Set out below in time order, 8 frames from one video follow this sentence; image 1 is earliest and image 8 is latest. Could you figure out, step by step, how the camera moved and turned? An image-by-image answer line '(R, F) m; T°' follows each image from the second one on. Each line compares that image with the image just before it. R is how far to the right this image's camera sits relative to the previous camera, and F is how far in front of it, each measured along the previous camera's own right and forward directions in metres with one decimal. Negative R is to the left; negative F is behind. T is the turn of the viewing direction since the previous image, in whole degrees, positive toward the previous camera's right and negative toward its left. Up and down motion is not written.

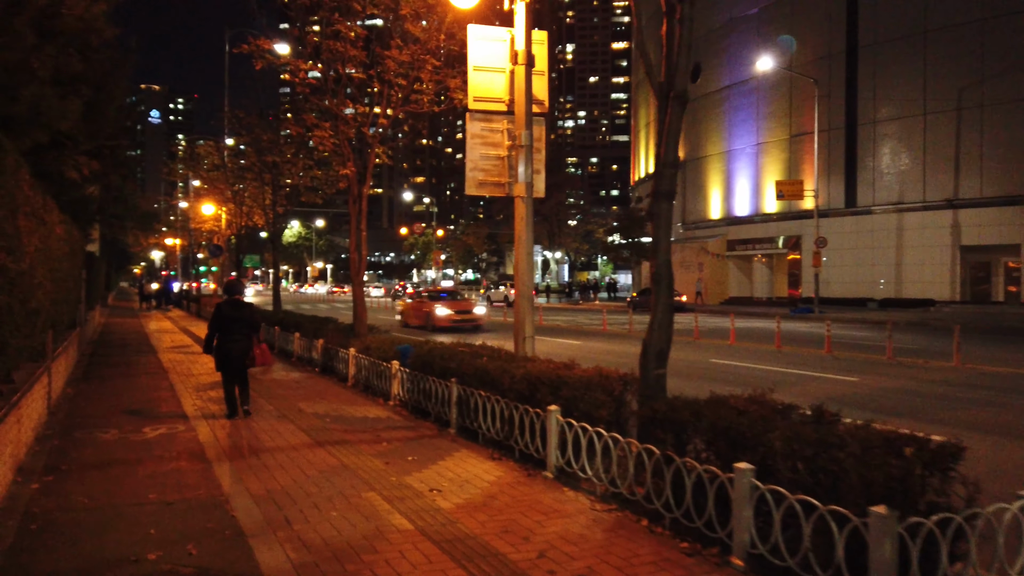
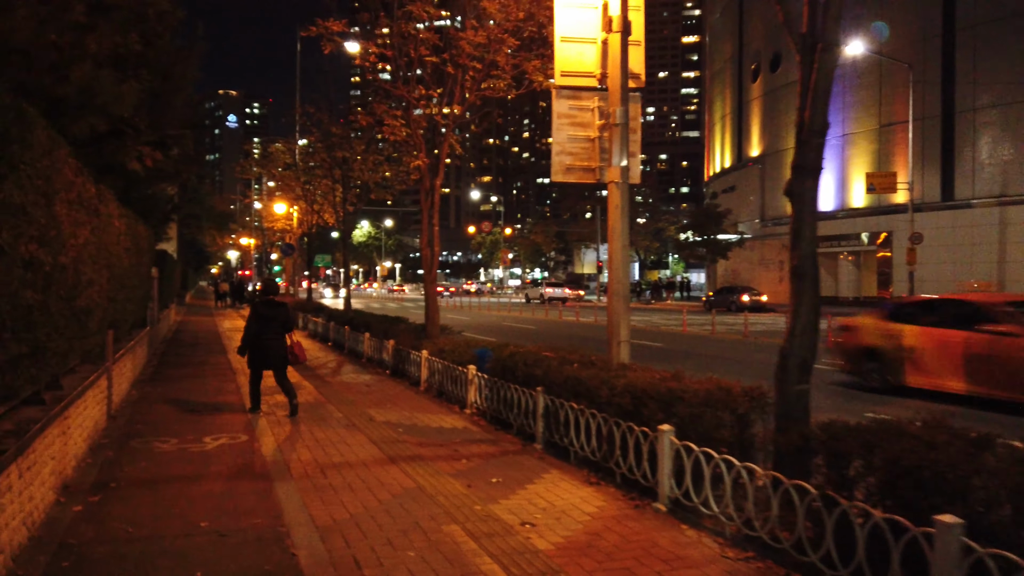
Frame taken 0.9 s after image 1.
(-0.3, +1.2) m; -5°
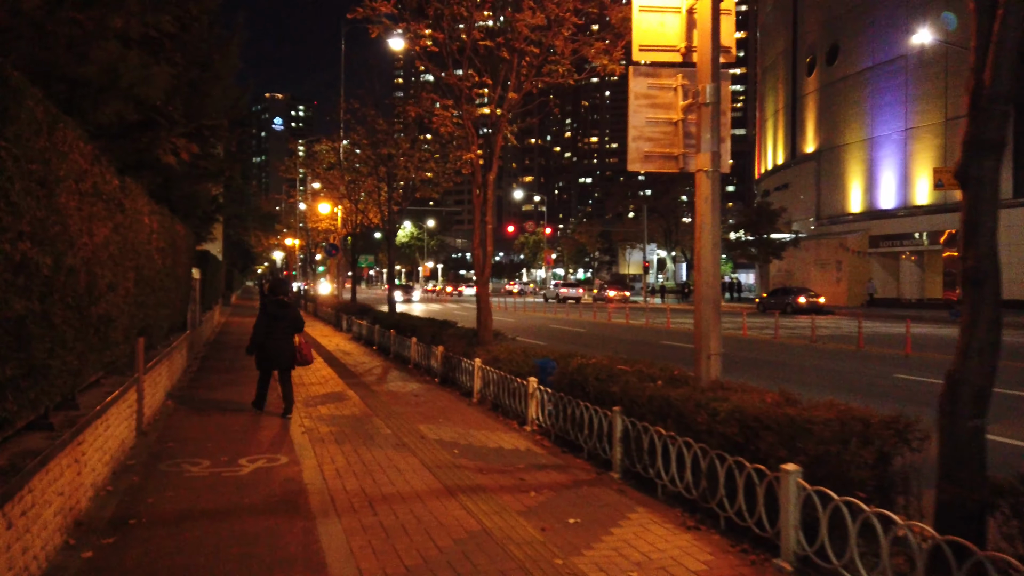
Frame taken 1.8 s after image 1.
(-0.3, +1.1) m; -3°
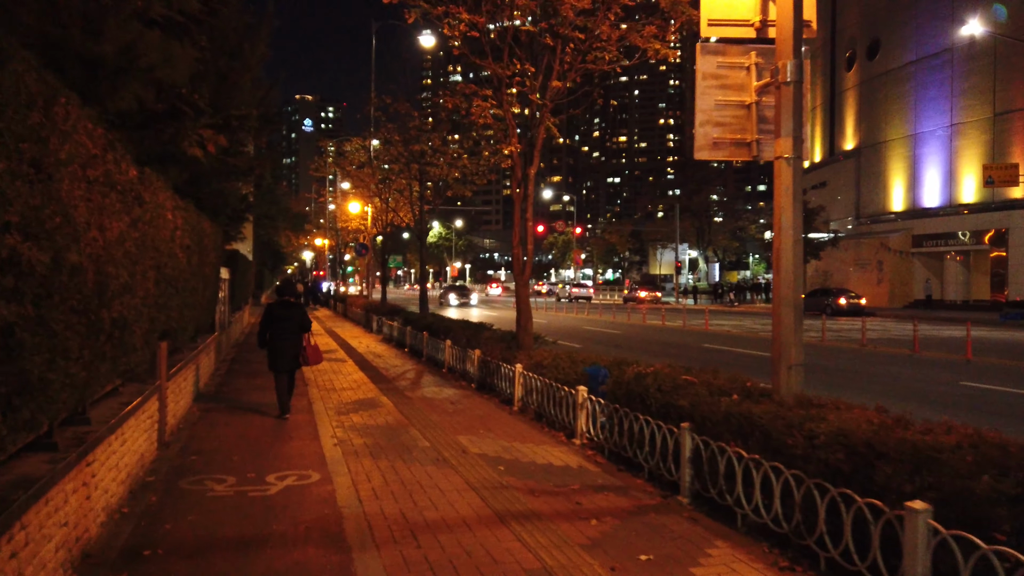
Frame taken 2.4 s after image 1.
(-0.3, +0.8) m; -2°
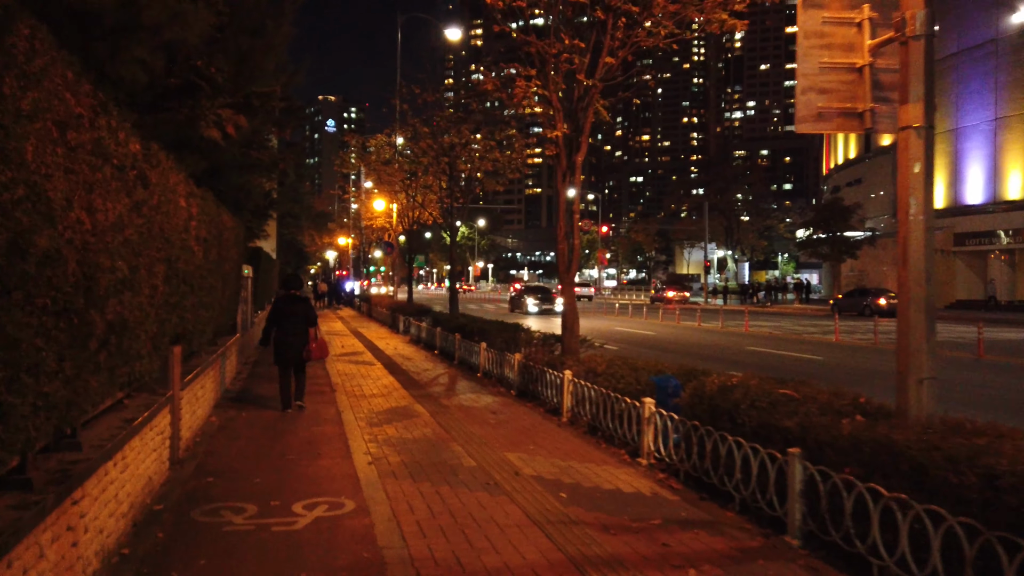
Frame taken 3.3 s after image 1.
(-0.4, +1.2) m; -2°
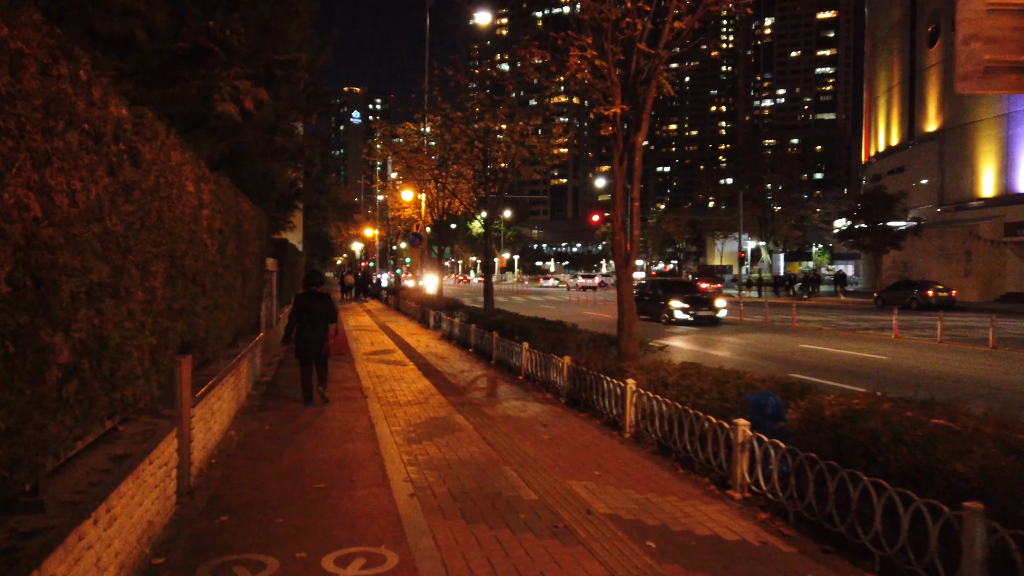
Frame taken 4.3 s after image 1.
(-0.4, +1.3) m; -2°
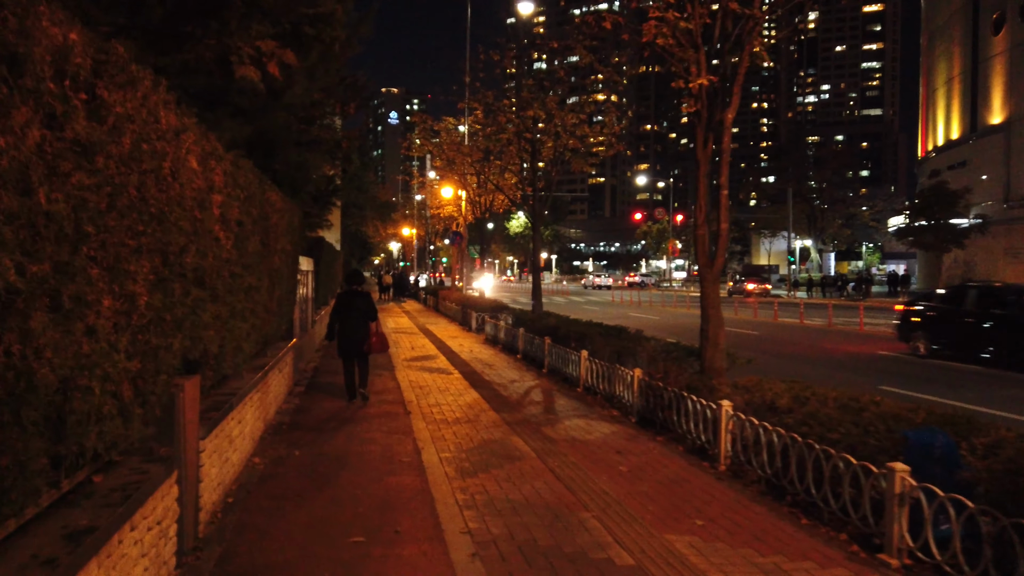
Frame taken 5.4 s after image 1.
(-0.4, +1.5) m; -3°
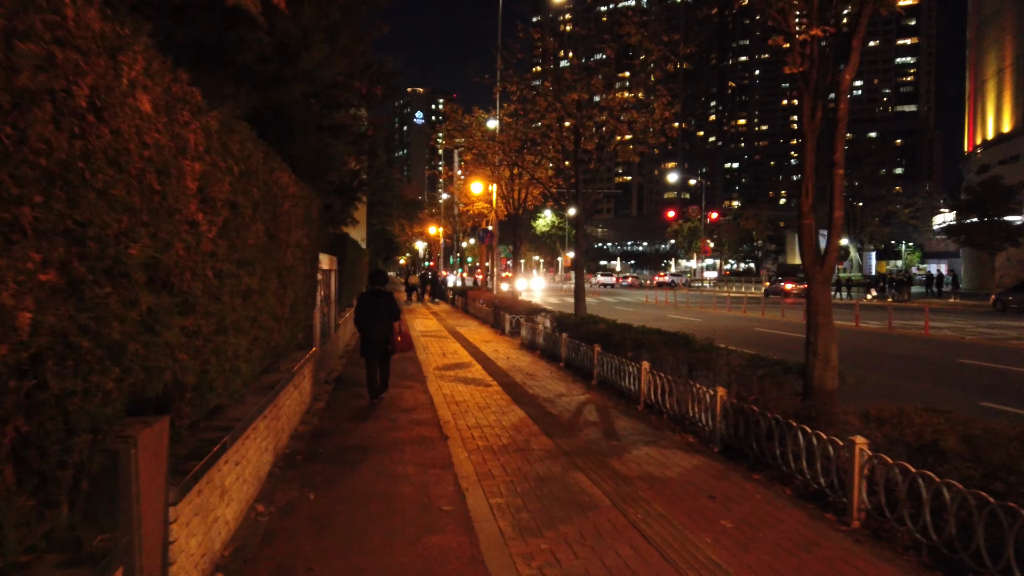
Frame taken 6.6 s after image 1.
(-0.4, +1.7) m; -2°
